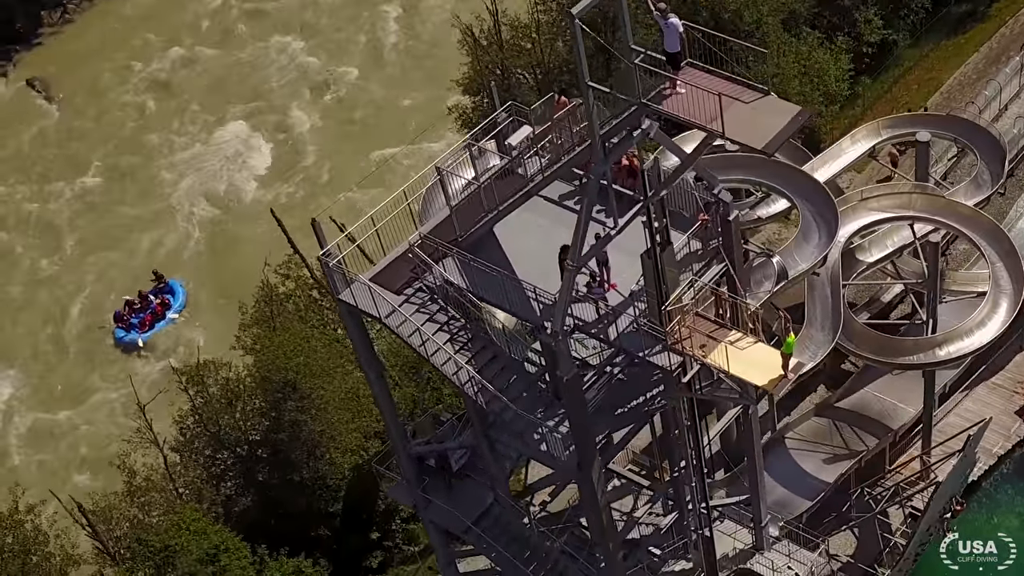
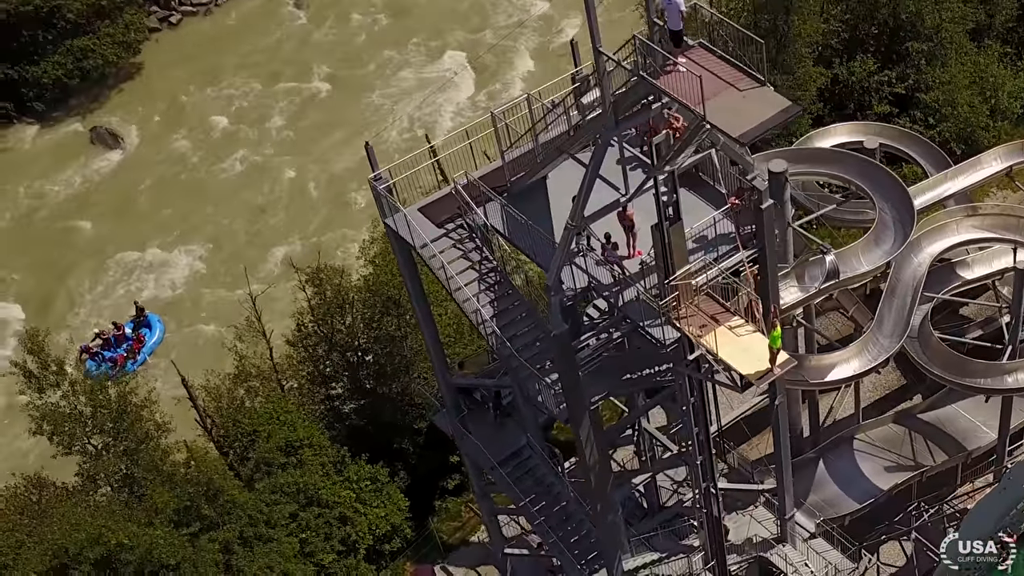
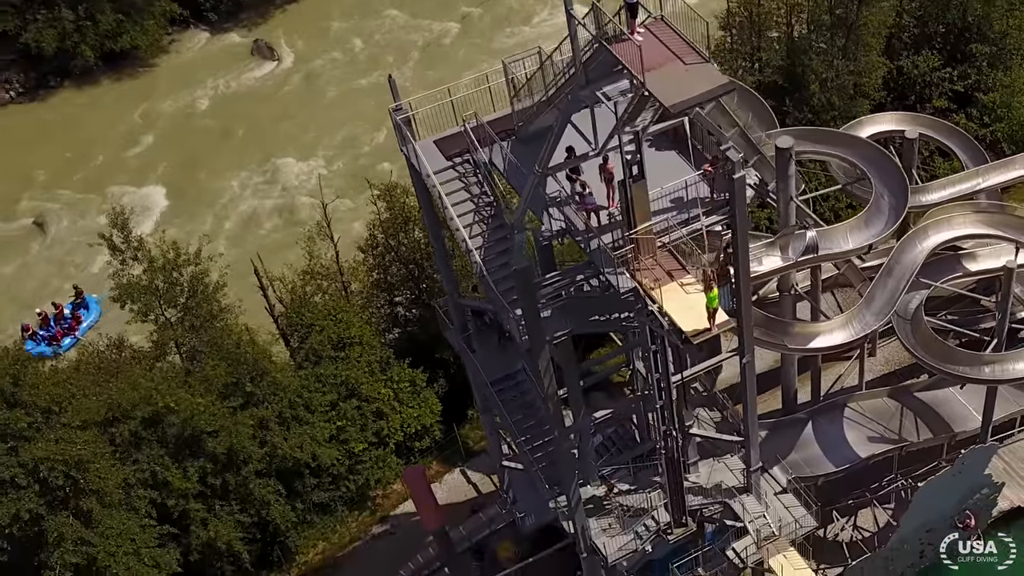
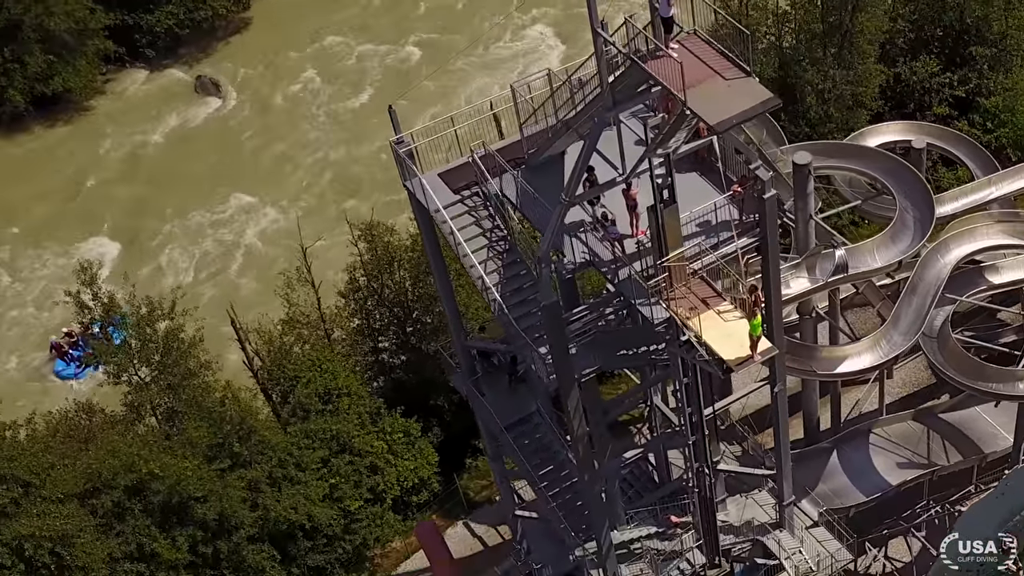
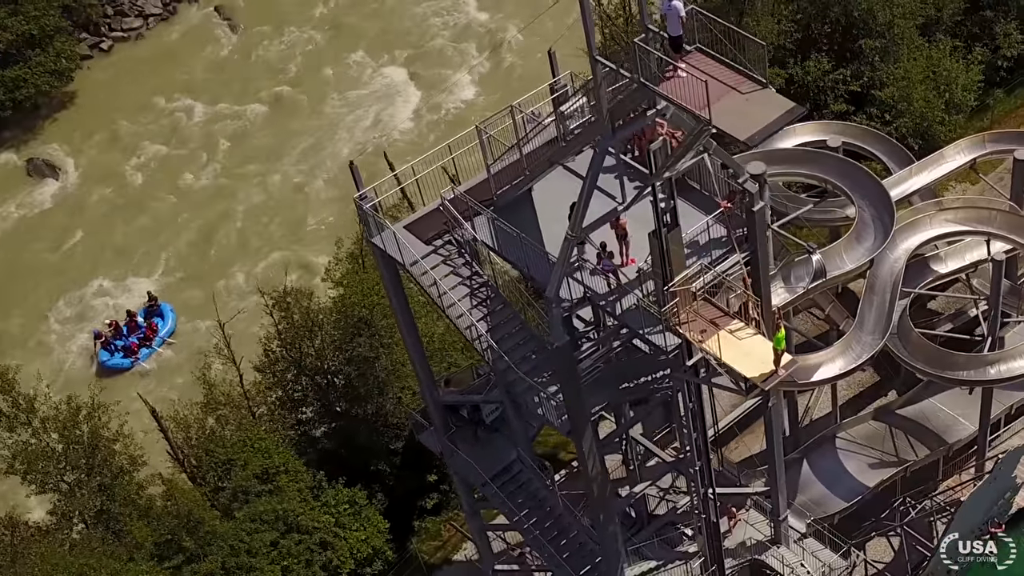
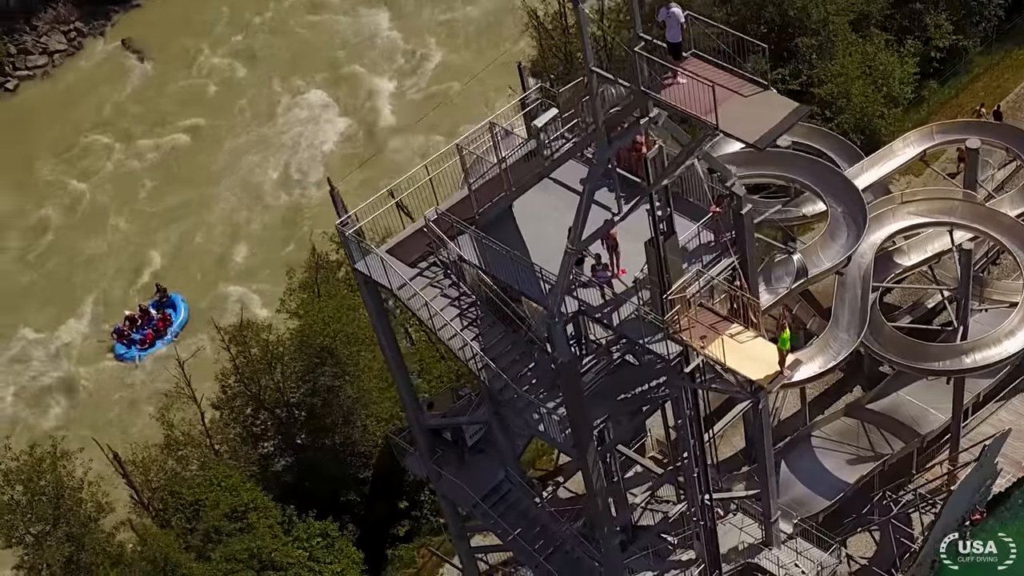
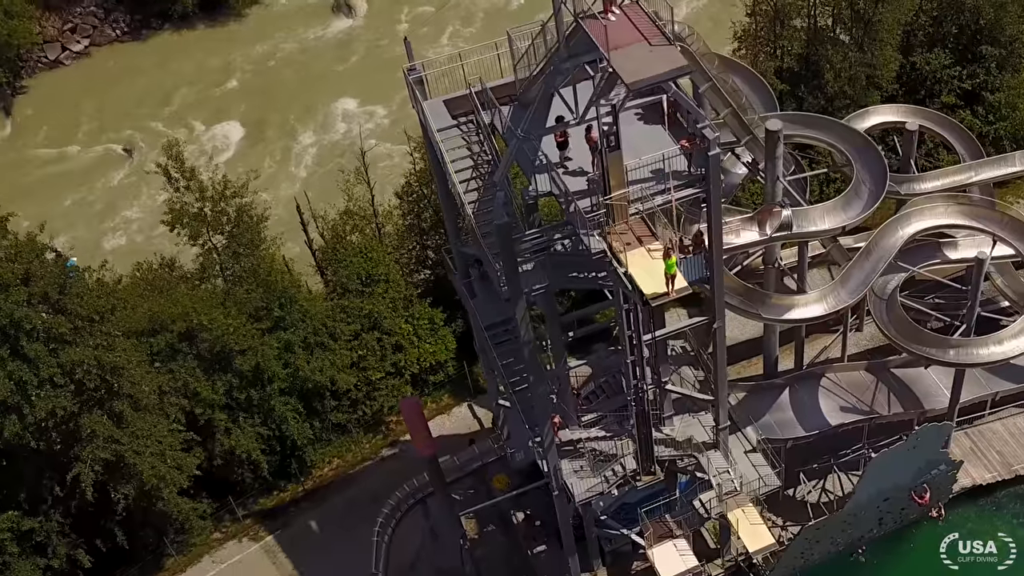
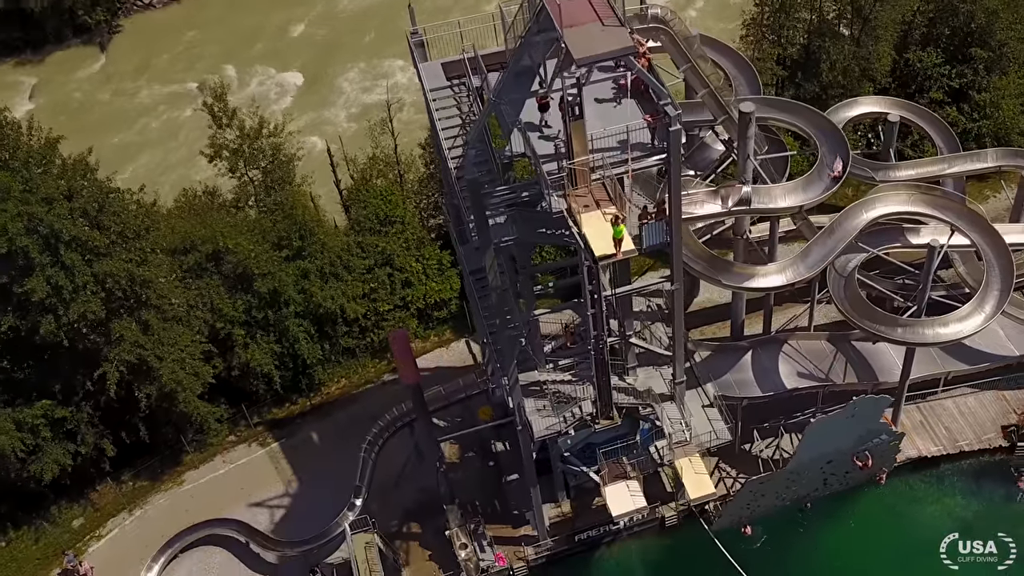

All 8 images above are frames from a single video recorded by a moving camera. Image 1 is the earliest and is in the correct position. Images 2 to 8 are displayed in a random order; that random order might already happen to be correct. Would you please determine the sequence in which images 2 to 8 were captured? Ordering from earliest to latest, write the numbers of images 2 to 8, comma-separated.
6, 5, 2, 4, 3, 7, 8
